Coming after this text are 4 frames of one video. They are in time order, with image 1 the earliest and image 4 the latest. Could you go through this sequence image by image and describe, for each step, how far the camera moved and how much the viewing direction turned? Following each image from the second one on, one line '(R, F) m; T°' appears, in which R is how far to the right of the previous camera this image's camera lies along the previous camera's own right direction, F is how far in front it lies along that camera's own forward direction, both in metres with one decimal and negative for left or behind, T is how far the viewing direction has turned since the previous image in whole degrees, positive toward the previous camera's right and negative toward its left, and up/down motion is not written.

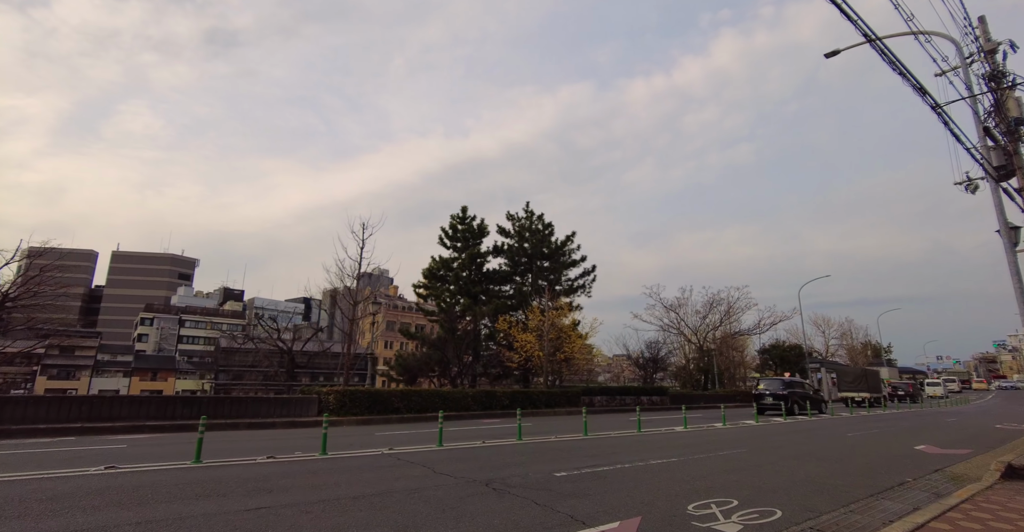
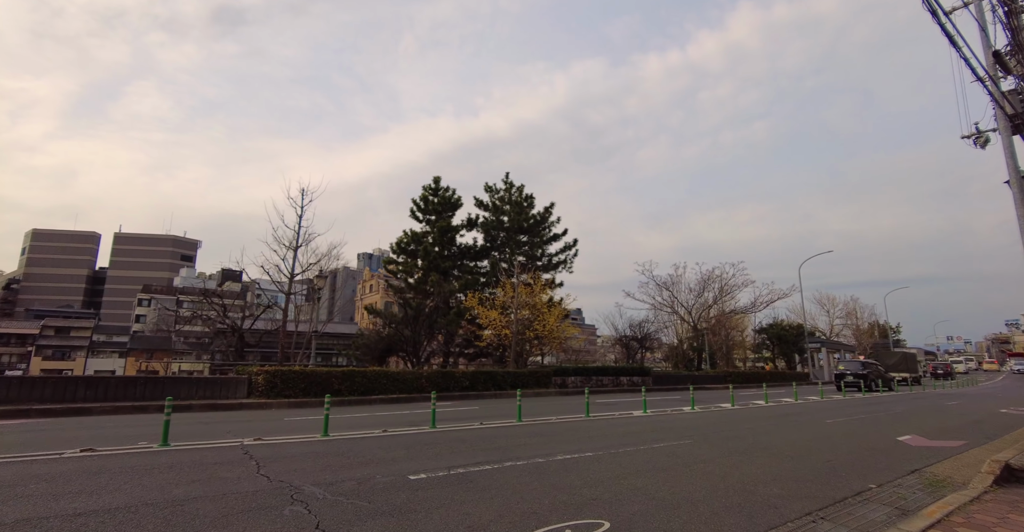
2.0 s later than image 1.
(+2.1, +2.0) m; -1°
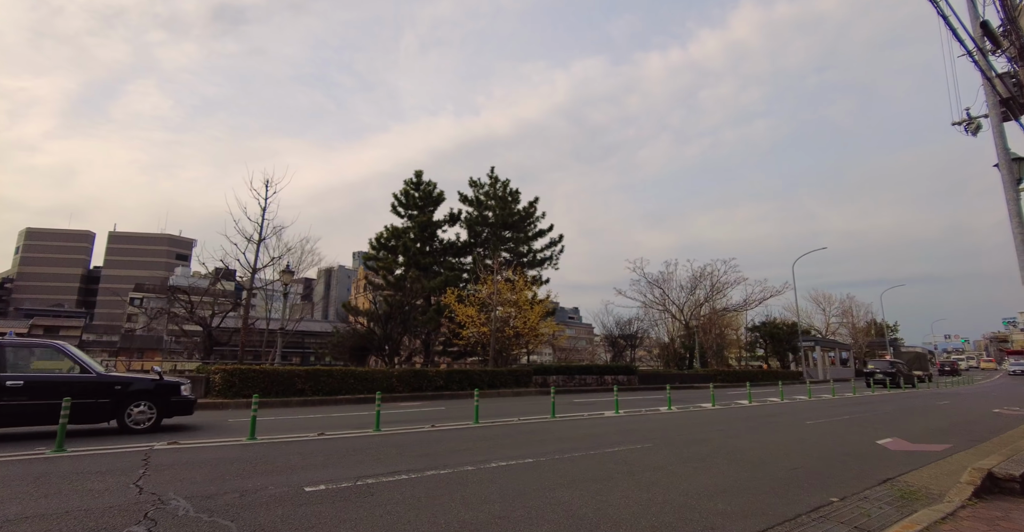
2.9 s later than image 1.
(+1.0, +0.8) m; 0°
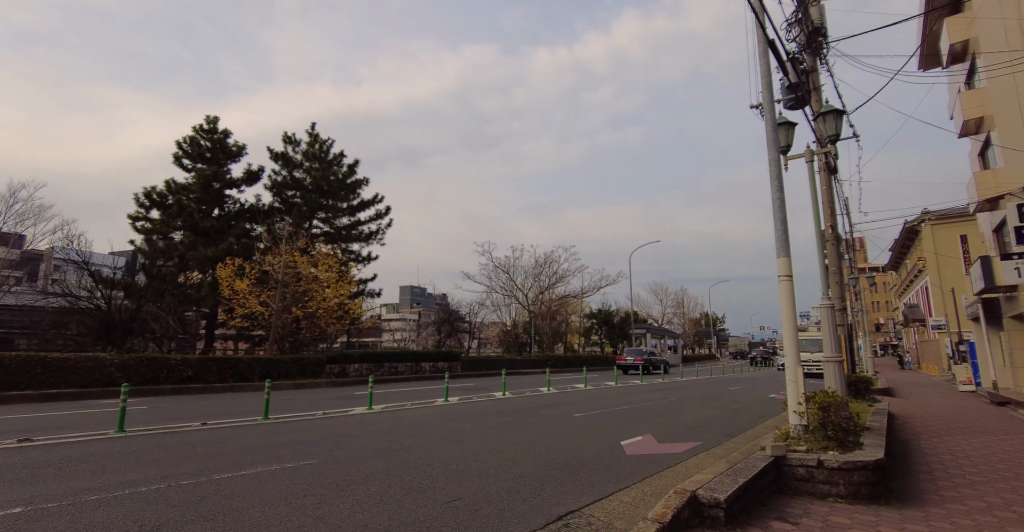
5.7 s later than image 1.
(+3.1, +2.3) m; +14°
